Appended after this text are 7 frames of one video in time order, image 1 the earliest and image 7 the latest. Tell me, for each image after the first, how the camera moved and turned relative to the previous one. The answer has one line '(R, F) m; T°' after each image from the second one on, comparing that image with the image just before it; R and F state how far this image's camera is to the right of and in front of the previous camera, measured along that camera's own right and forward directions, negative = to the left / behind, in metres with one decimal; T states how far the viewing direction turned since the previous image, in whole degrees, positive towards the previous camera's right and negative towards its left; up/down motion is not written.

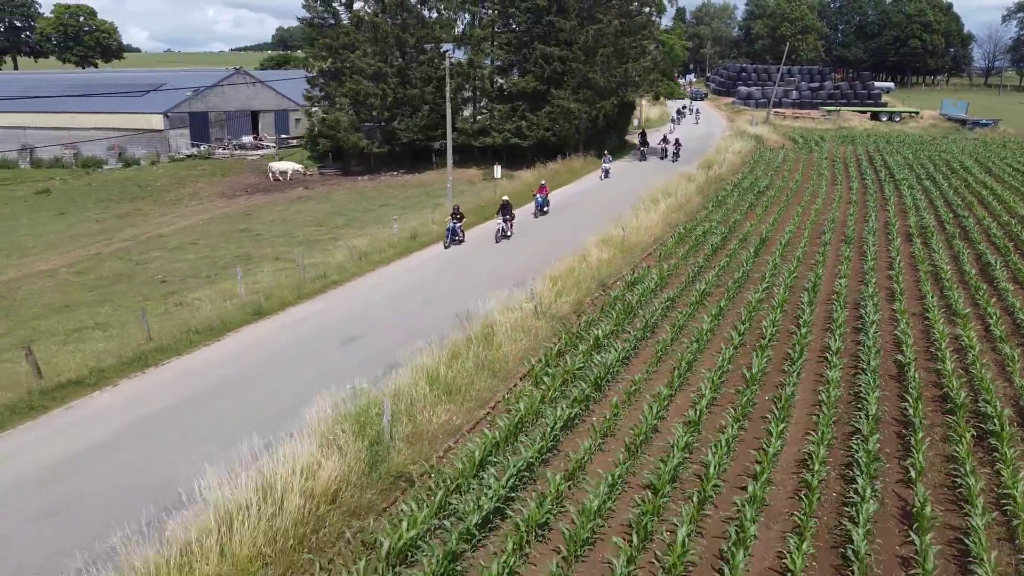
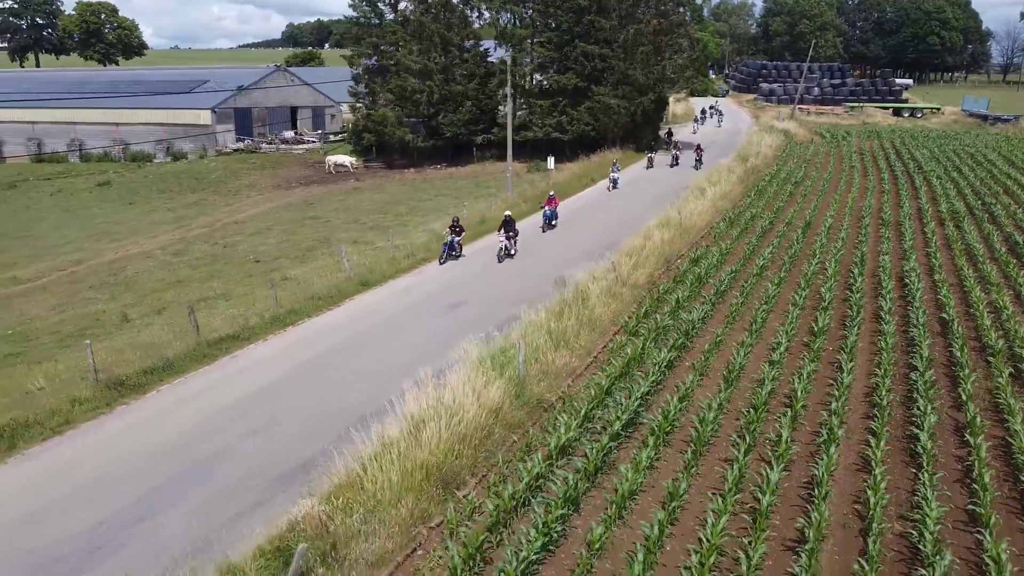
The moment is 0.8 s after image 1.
(-1.1, -2.3) m; -1°
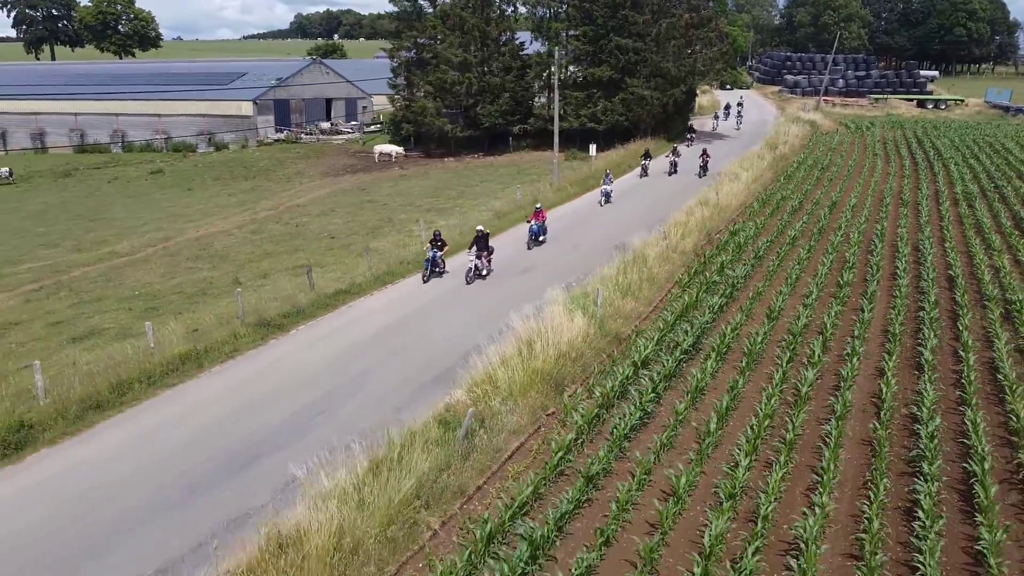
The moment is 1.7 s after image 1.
(-0.8, -2.9) m; -1°
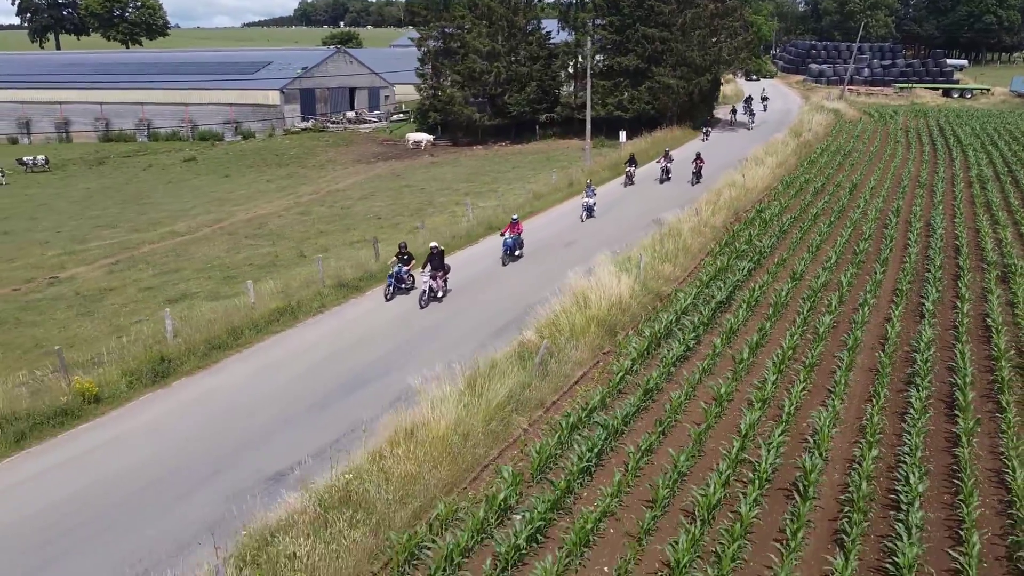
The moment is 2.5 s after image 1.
(-0.5, -2.2) m; -1°
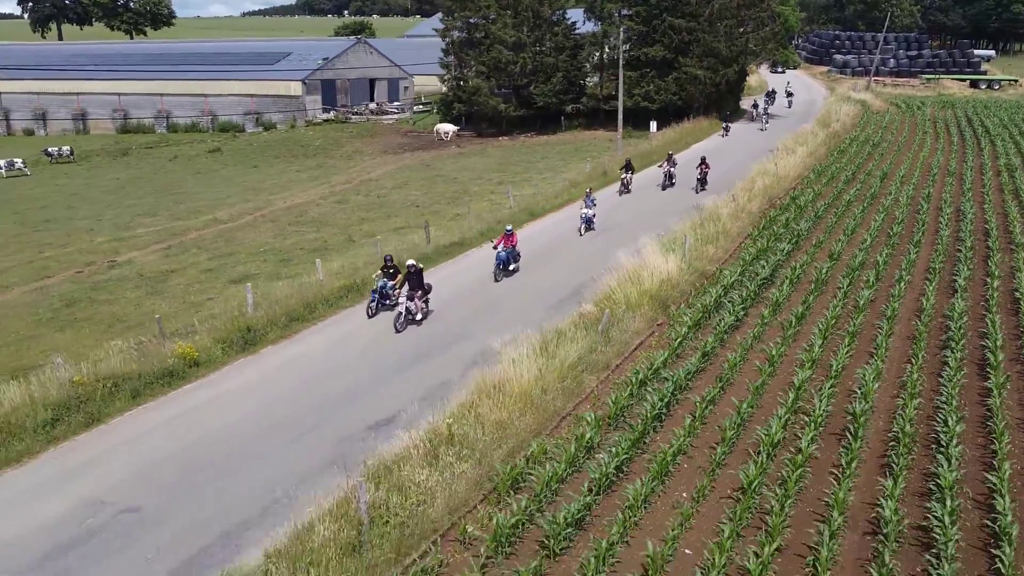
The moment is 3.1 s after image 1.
(-0.5, -1.1) m; -1°
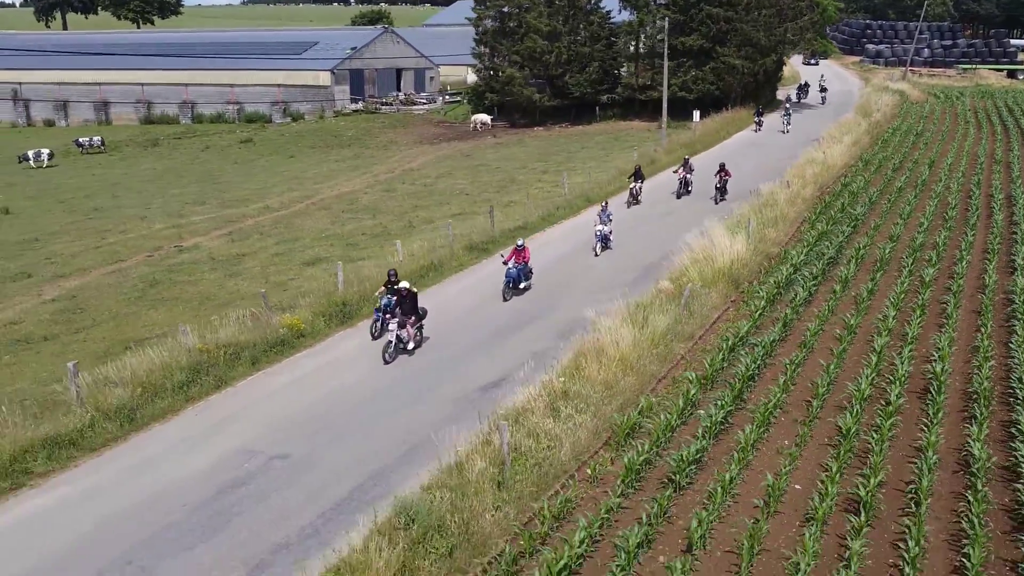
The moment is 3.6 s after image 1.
(-0.8, -1.0) m; -1°
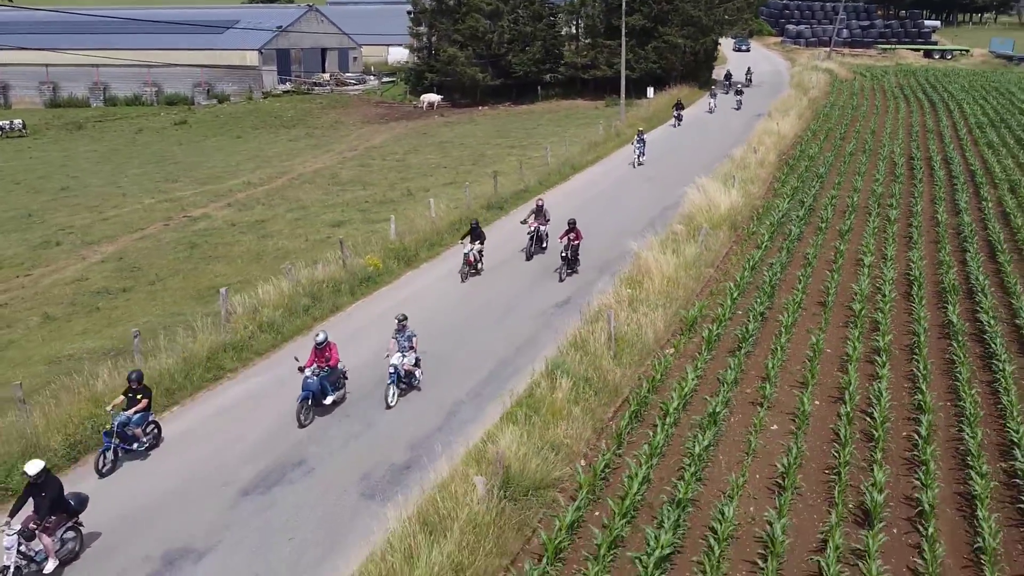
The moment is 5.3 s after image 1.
(-2.0, -3.1) m; +4°
